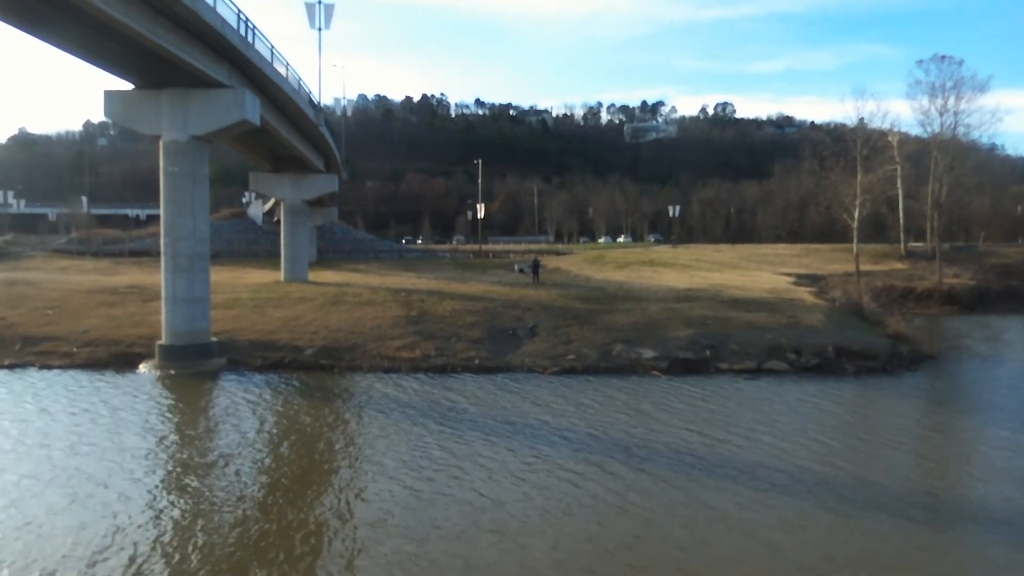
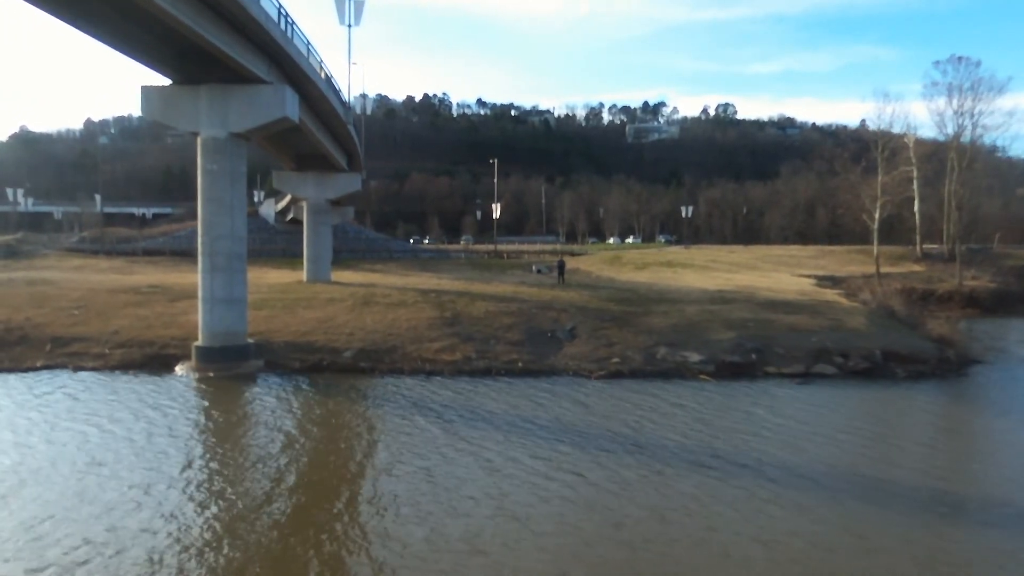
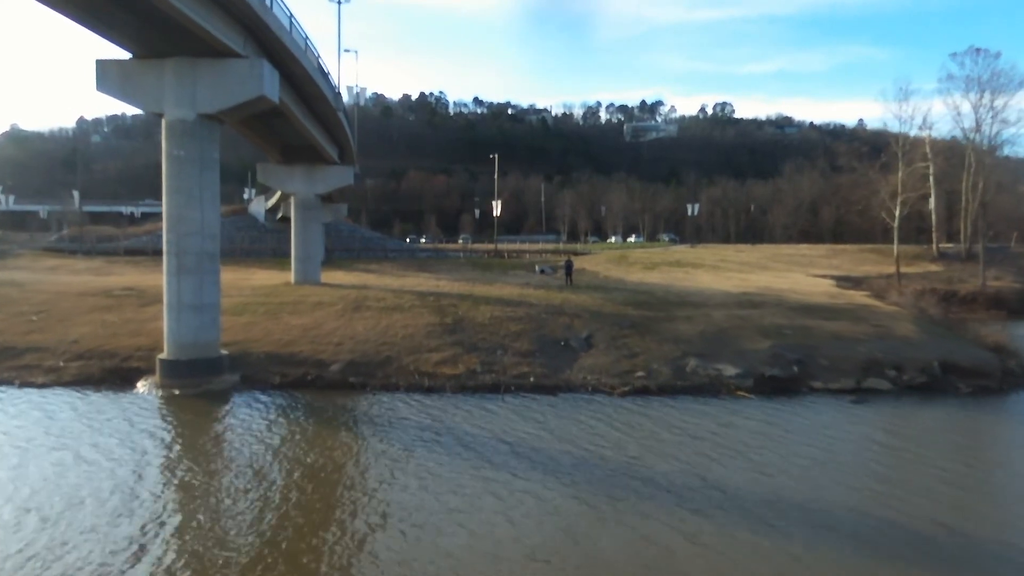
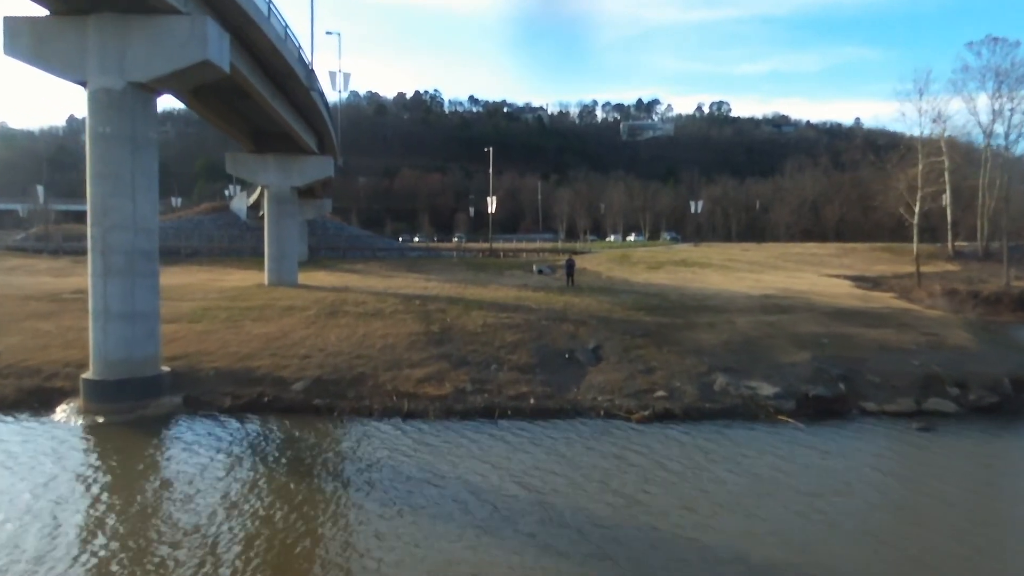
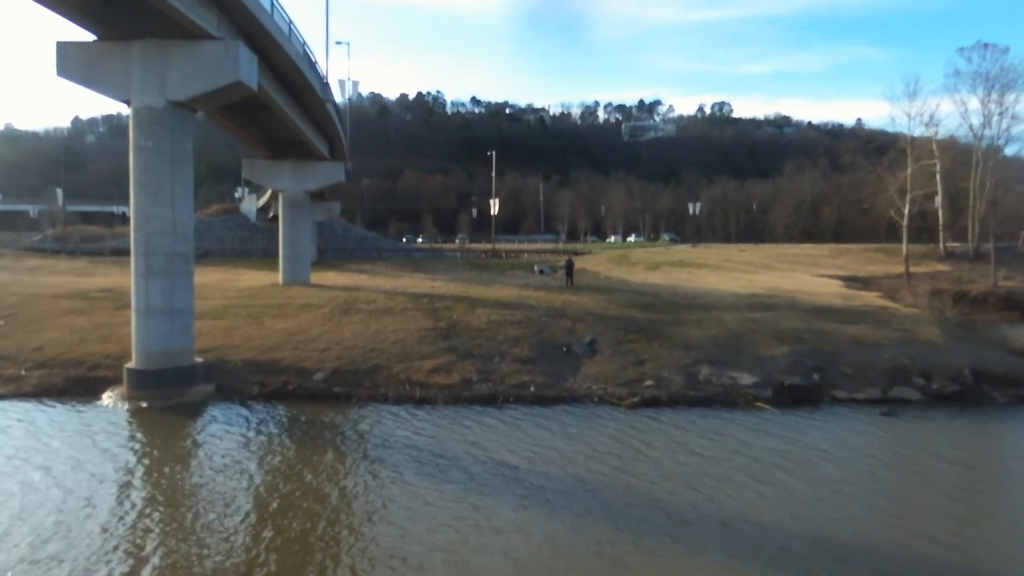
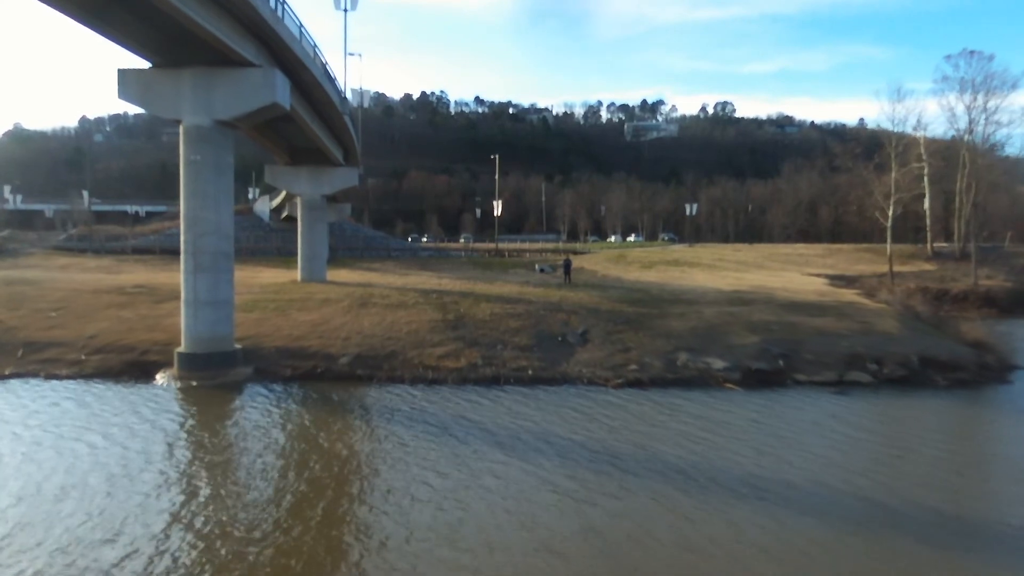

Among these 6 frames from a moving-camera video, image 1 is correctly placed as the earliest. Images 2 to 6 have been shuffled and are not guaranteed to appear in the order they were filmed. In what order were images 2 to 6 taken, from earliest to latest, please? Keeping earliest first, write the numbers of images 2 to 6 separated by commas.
2, 6, 3, 5, 4
